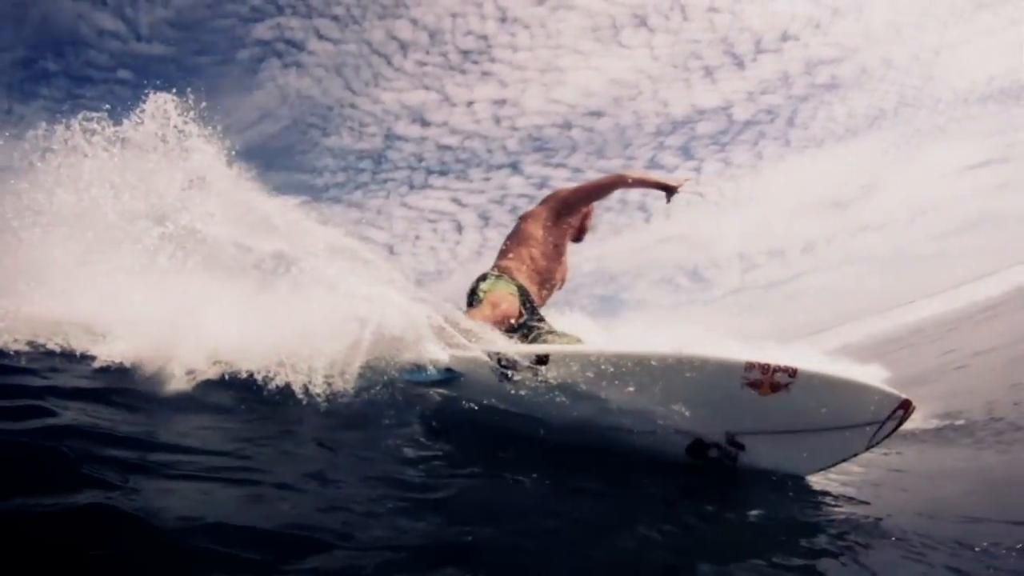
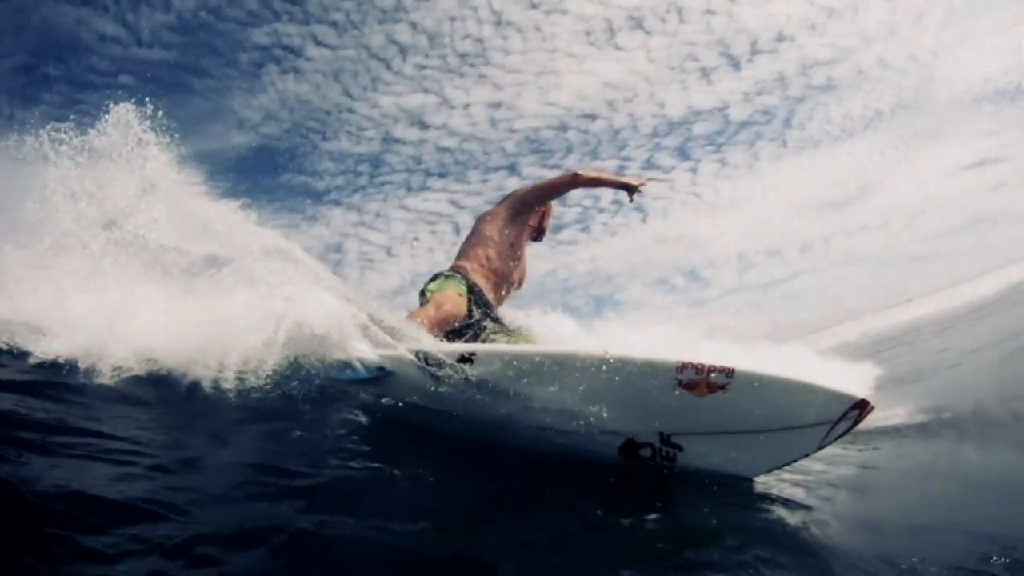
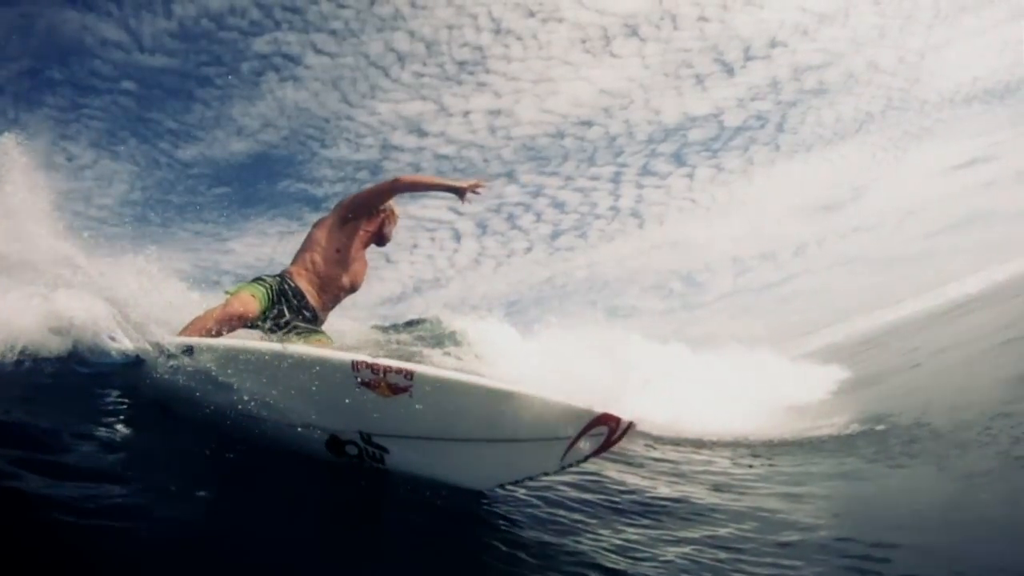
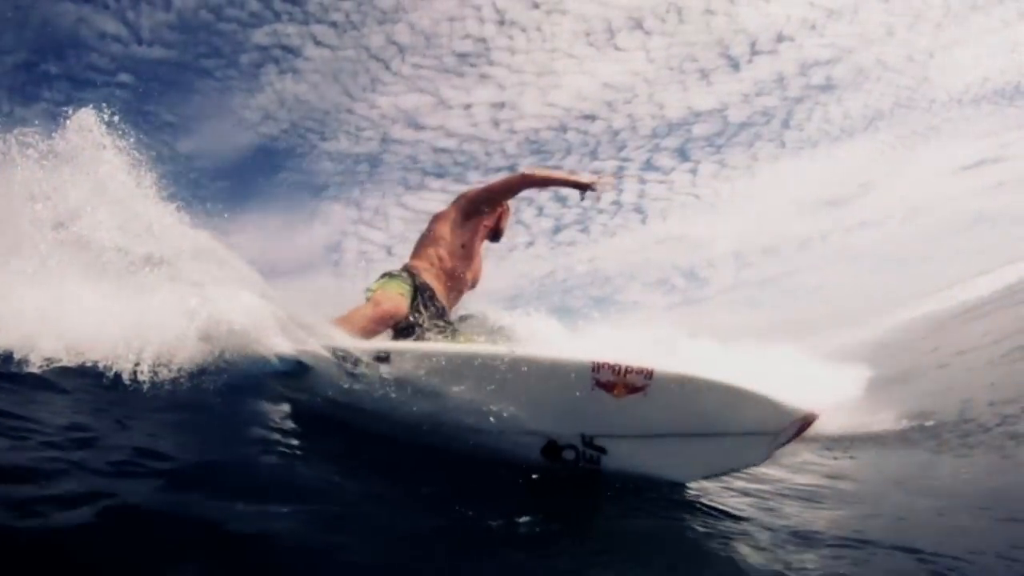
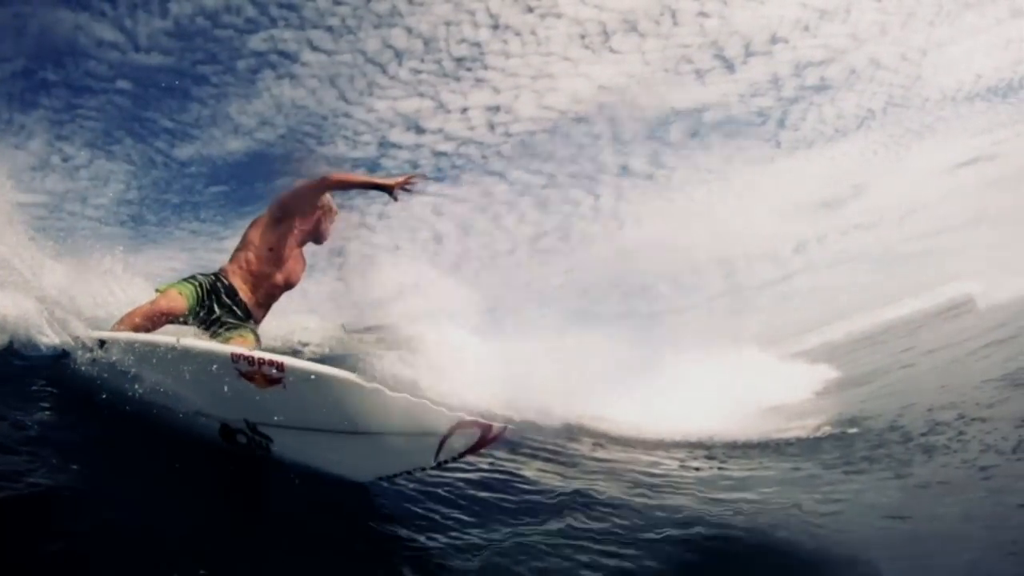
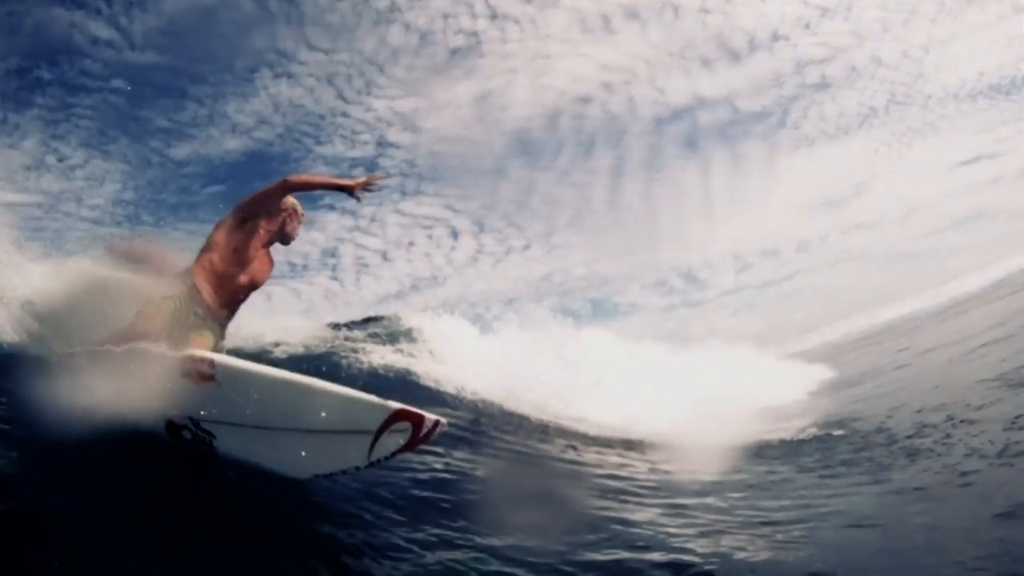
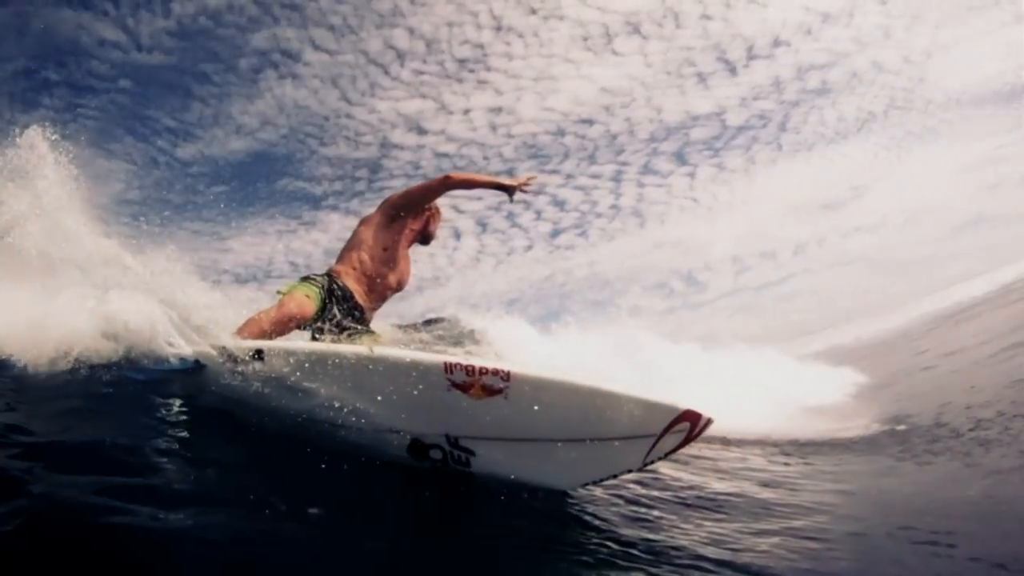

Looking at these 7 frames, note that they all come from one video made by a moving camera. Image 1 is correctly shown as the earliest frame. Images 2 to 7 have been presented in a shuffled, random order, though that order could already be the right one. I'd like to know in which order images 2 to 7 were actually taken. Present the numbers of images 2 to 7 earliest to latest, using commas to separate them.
2, 4, 7, 3, 5, 6
